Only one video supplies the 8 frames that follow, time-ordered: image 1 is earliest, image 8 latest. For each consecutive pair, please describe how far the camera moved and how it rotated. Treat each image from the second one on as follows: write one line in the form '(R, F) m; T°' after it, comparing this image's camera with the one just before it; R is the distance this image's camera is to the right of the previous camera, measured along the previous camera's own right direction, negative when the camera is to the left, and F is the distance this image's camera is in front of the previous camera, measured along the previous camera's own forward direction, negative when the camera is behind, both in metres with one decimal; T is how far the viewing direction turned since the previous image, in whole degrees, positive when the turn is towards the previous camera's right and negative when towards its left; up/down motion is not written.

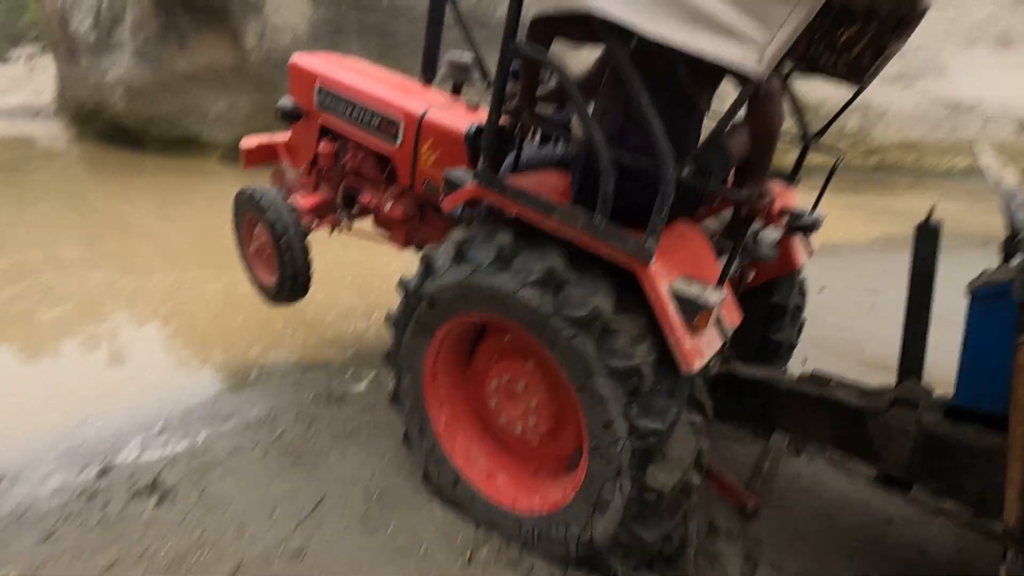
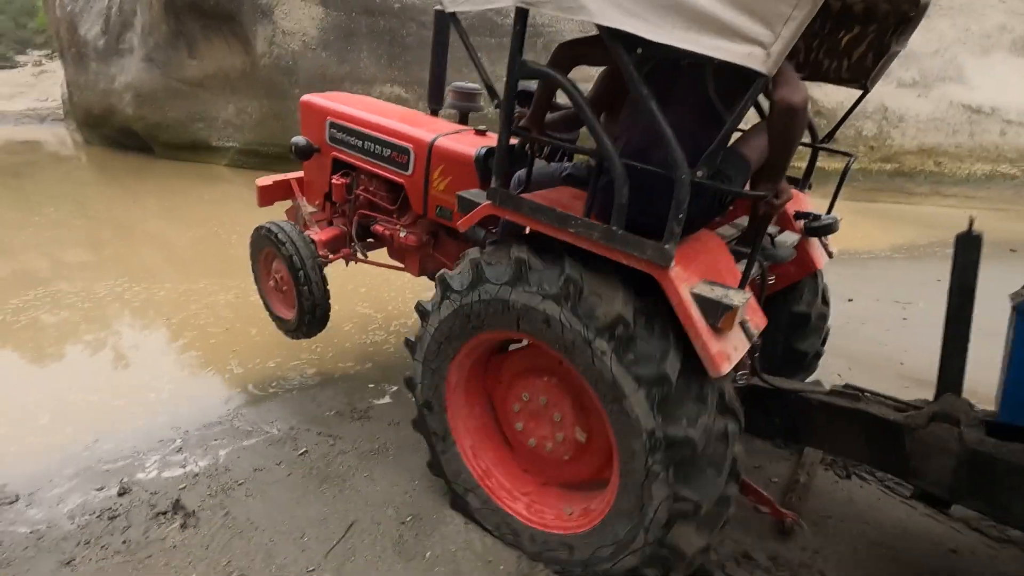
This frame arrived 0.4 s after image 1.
(-0.1, +0.1) m; 0°
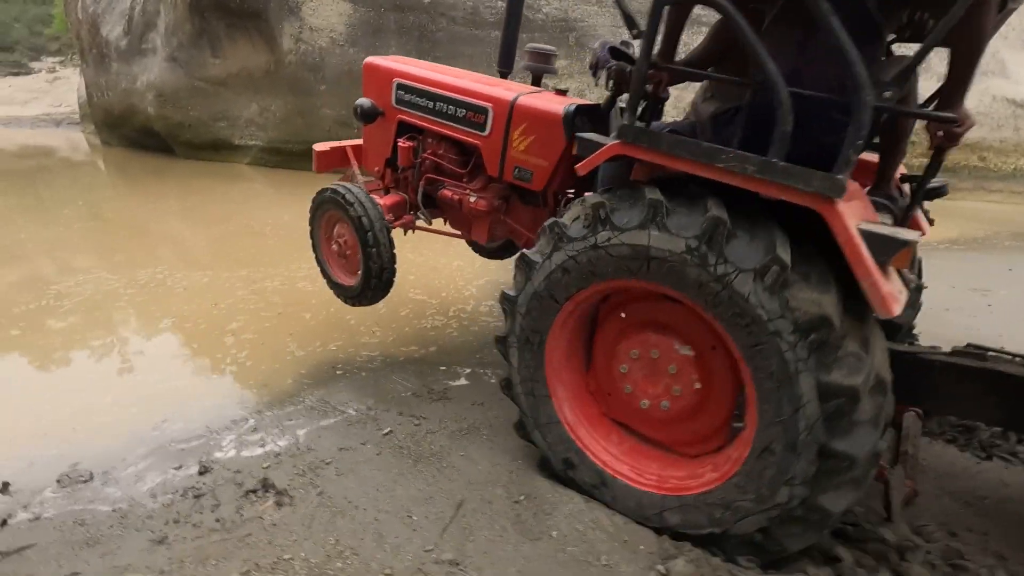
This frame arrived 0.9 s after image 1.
(-0.4, +0.1) m; 0°
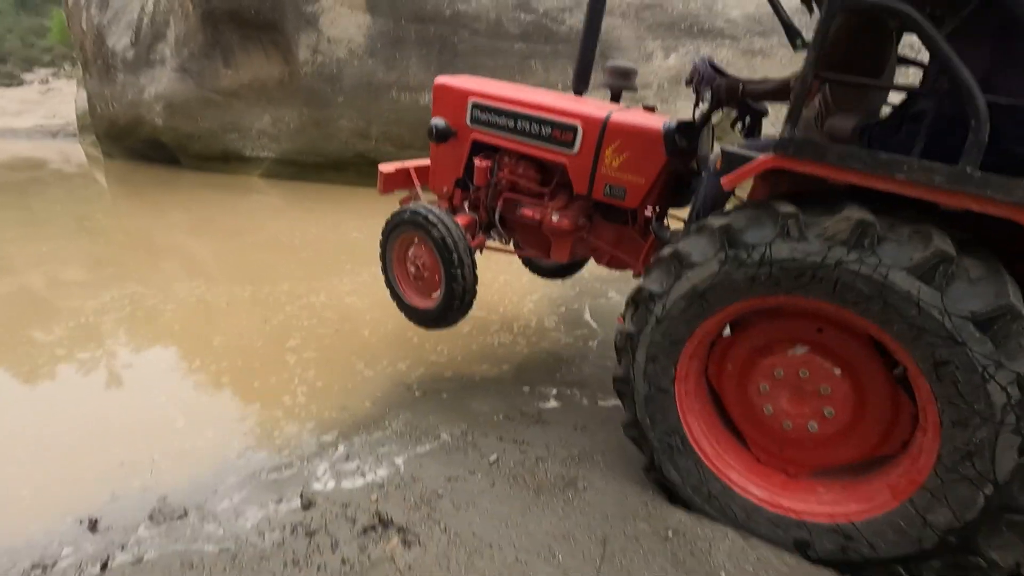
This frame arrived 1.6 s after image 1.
(-0.5, +0.1) m; +1°
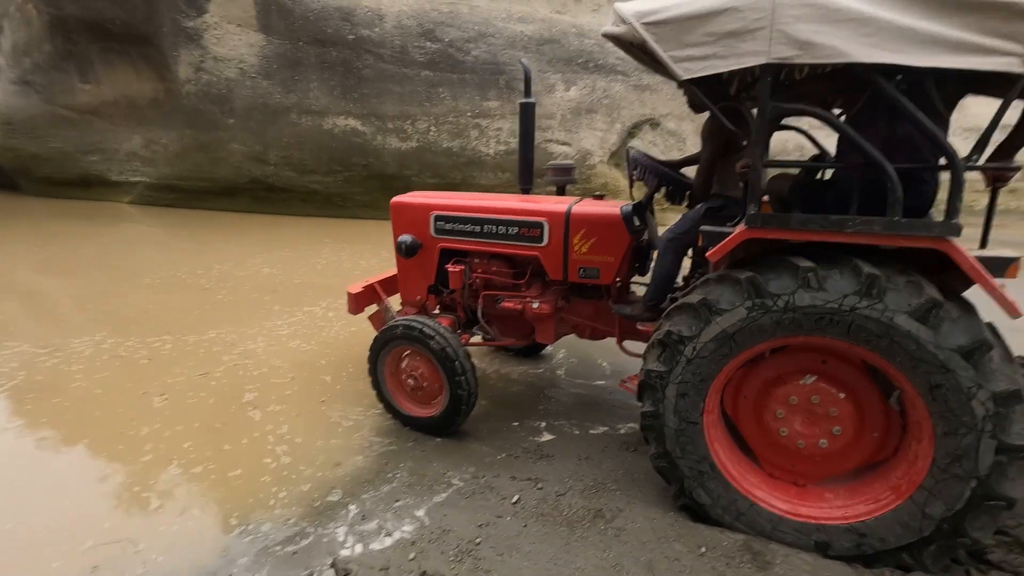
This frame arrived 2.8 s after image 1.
(-0.5, 0.0) m; +12°
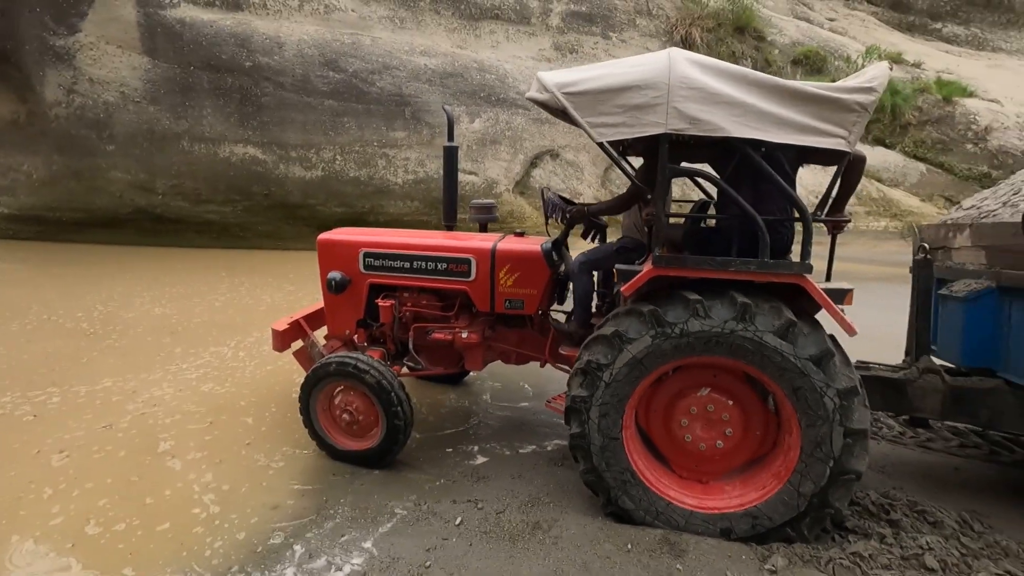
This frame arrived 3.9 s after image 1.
(-0.1, -0.2) m; +10°
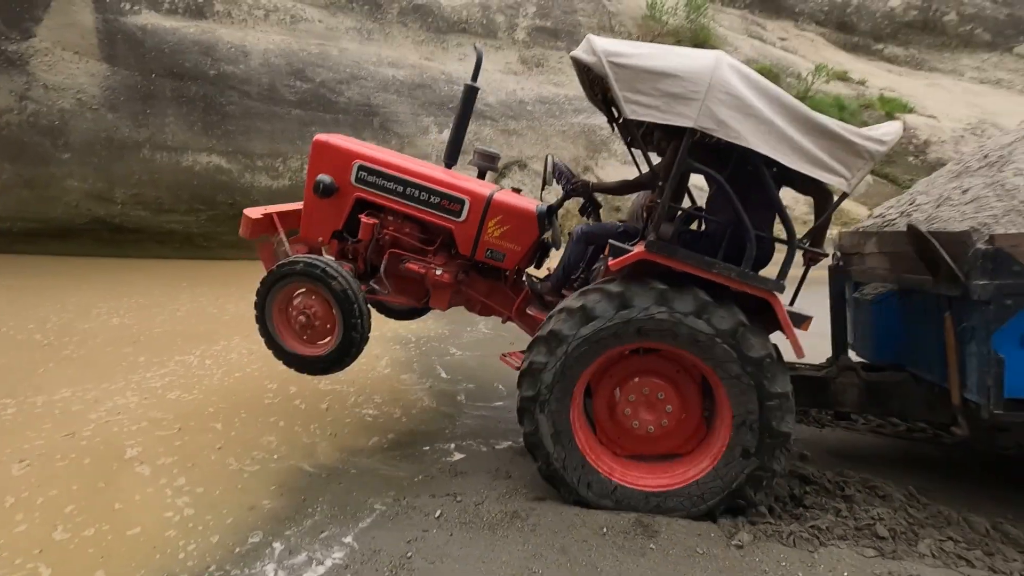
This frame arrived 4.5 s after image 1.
(0.0, -0.1) m; +3°
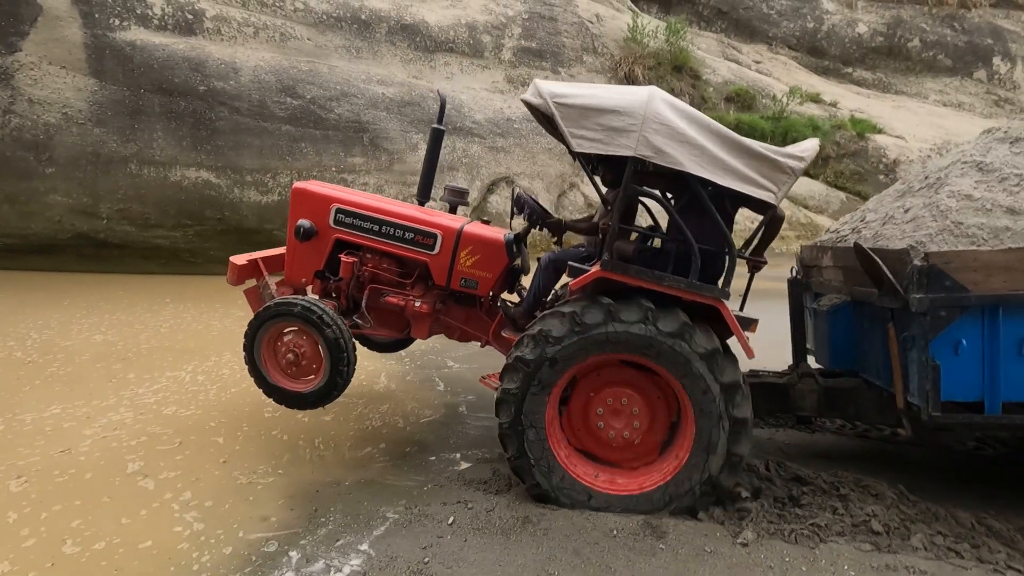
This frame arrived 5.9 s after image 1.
(-0.1, -0.1) m; +2°
